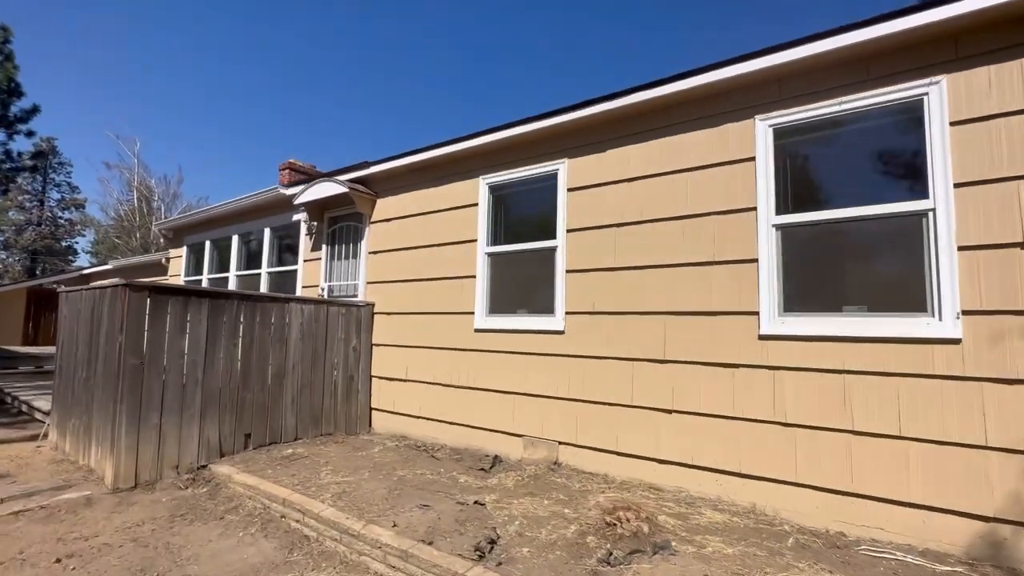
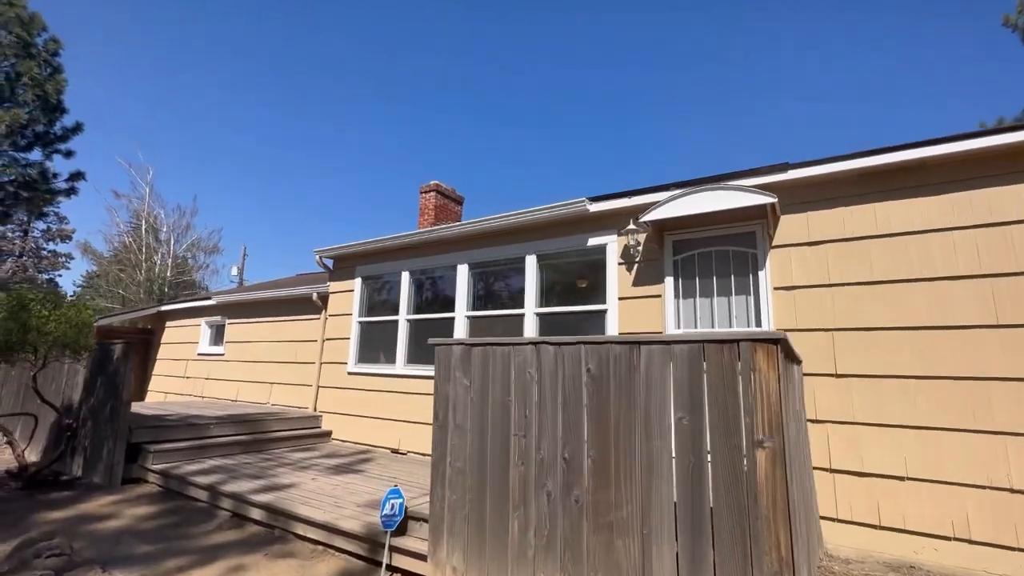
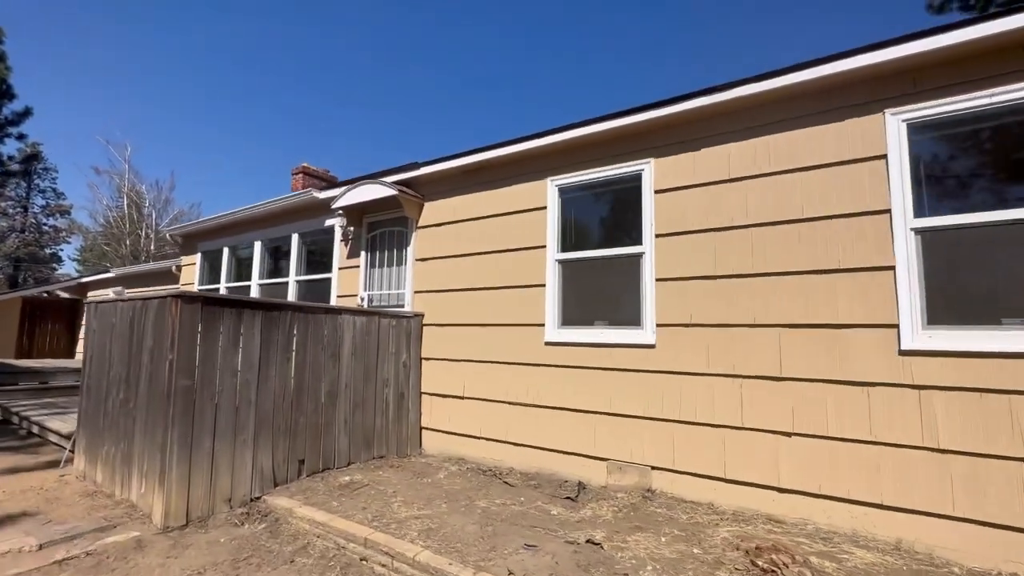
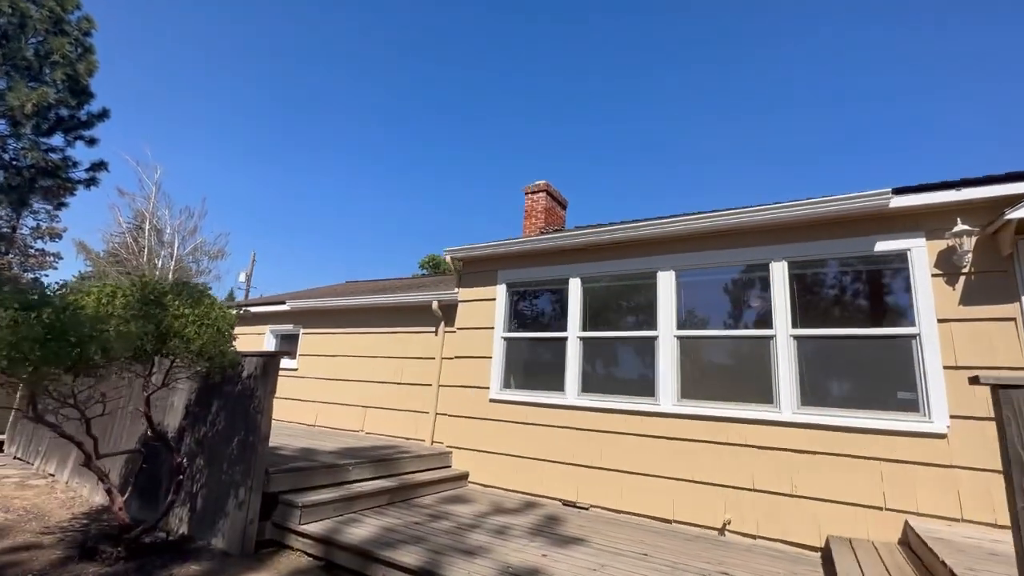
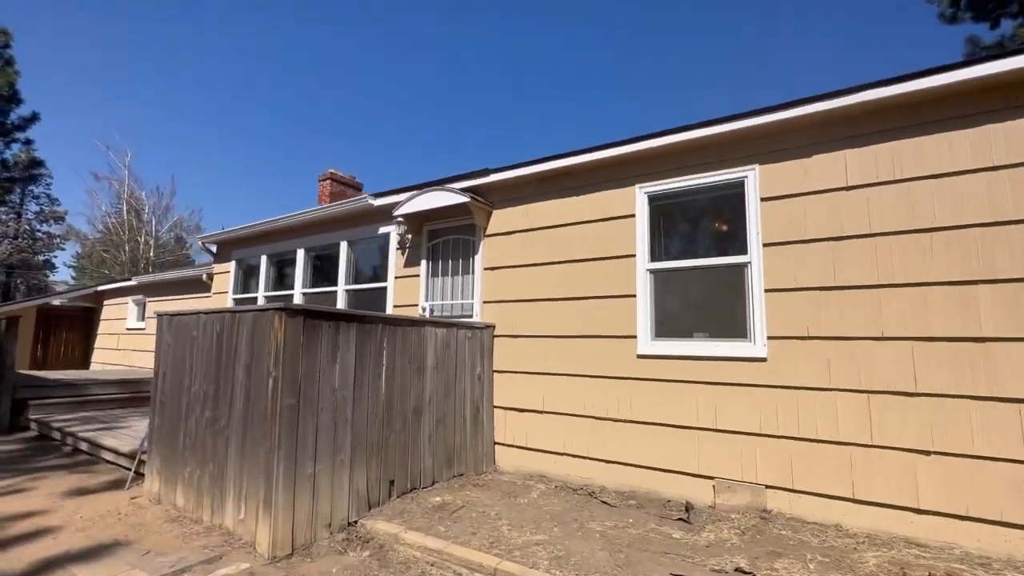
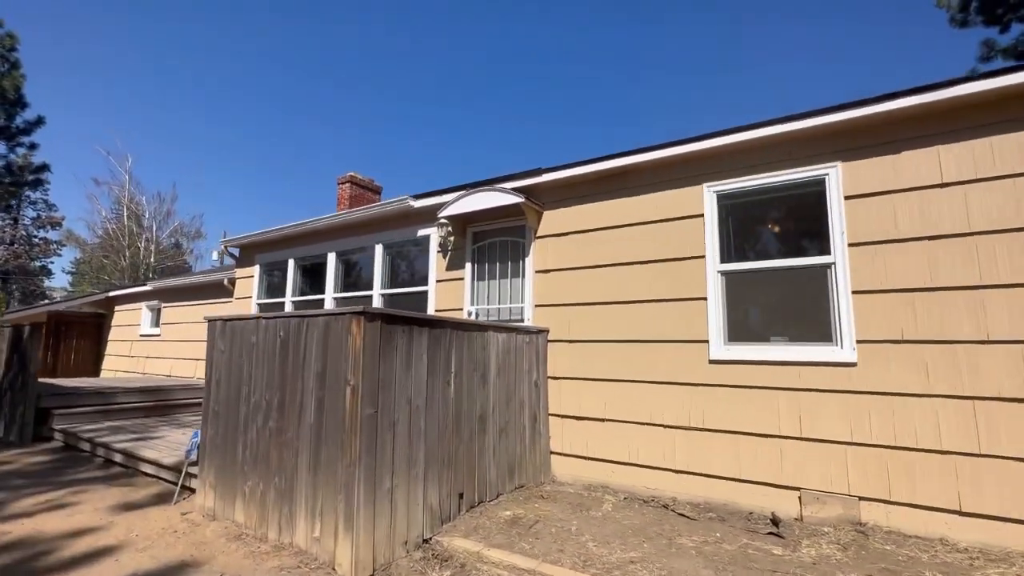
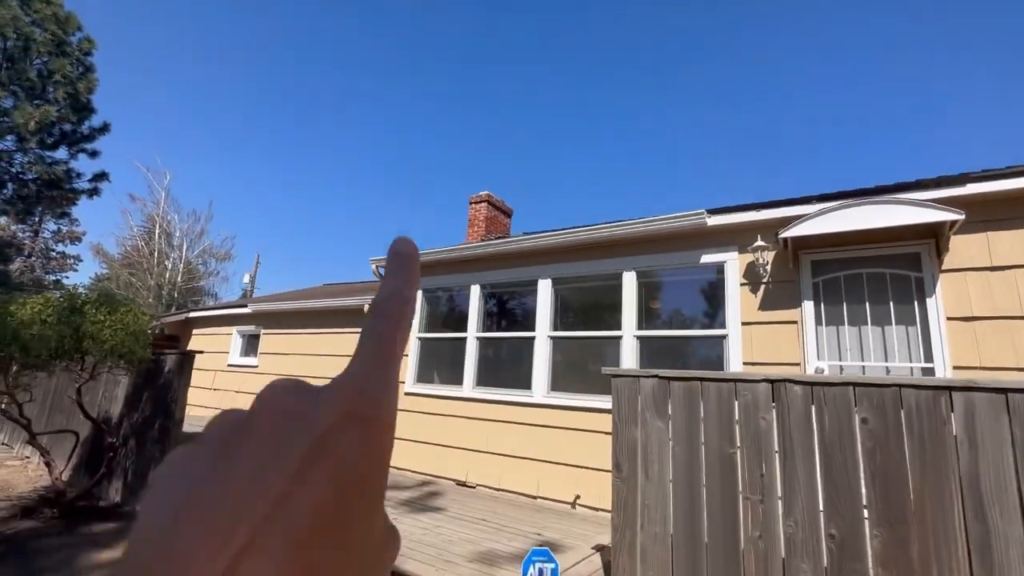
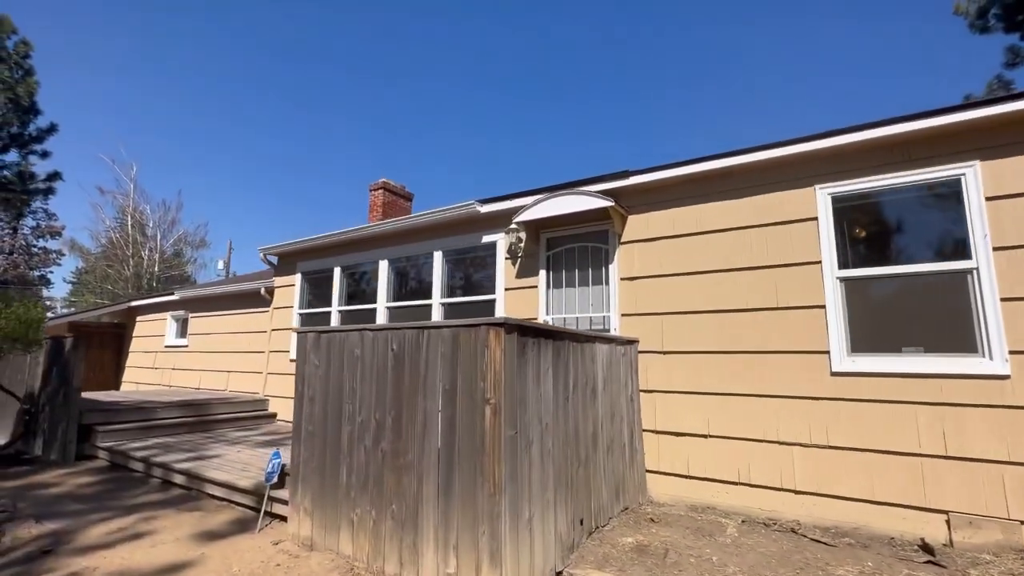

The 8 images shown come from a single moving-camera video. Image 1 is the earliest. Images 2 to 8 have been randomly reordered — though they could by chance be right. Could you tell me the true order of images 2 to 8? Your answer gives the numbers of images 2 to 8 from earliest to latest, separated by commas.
3, 5, 6, 8, 2, 7, 4
